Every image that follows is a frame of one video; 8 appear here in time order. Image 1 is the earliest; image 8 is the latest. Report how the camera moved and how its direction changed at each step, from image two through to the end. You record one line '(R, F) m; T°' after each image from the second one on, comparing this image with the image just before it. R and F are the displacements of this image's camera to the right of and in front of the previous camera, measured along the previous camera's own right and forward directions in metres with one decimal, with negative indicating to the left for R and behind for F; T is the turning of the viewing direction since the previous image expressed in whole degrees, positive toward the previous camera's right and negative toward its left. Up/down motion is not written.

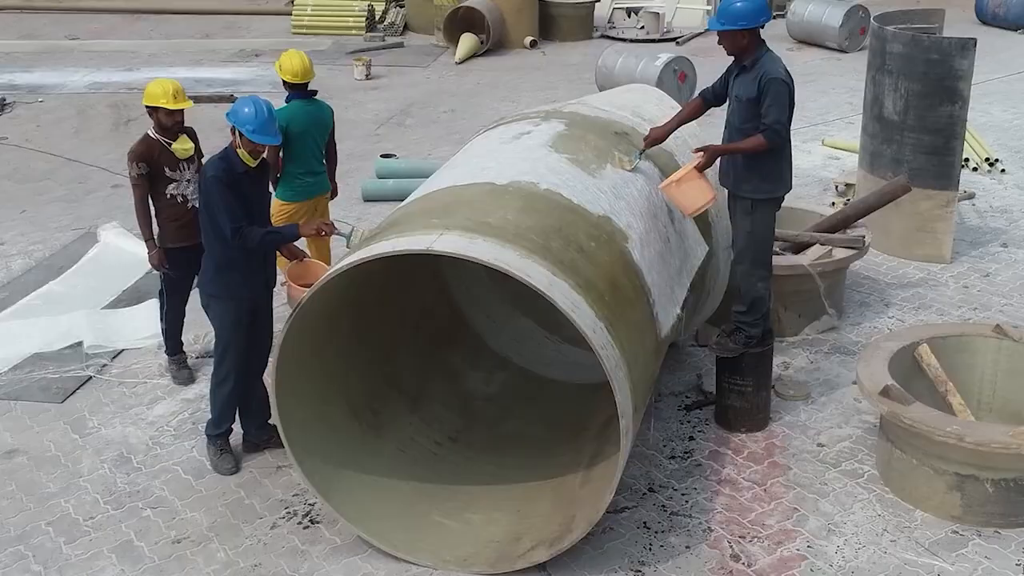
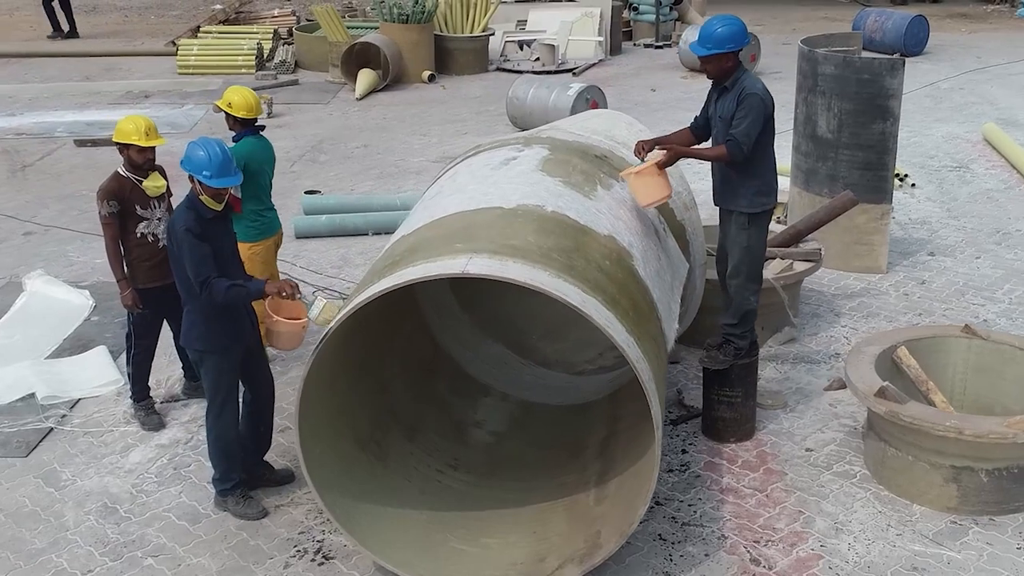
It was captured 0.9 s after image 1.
(-0.5, 0.0) m; +7°
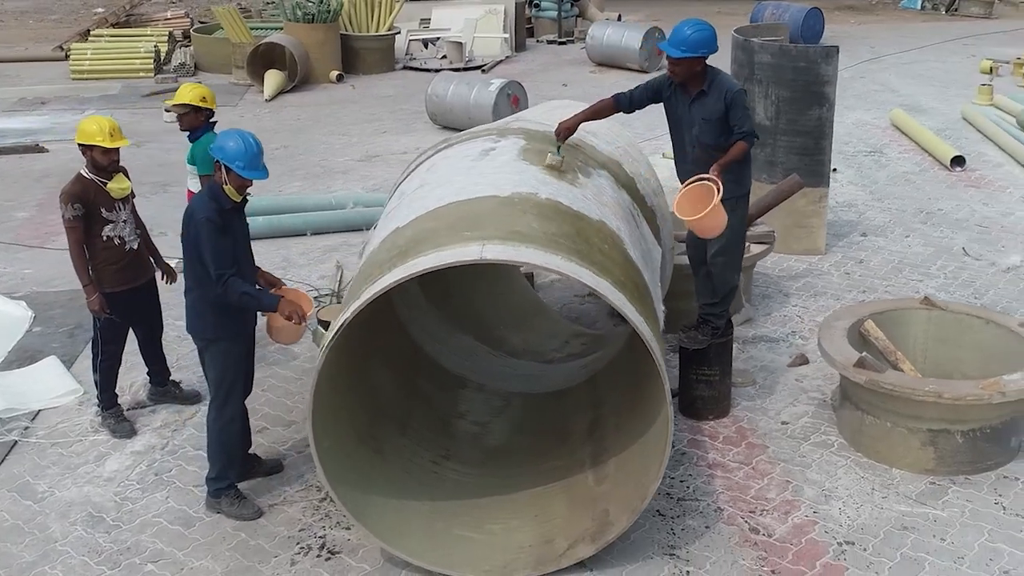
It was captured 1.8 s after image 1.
(-0.4, 0.0) m; +6°
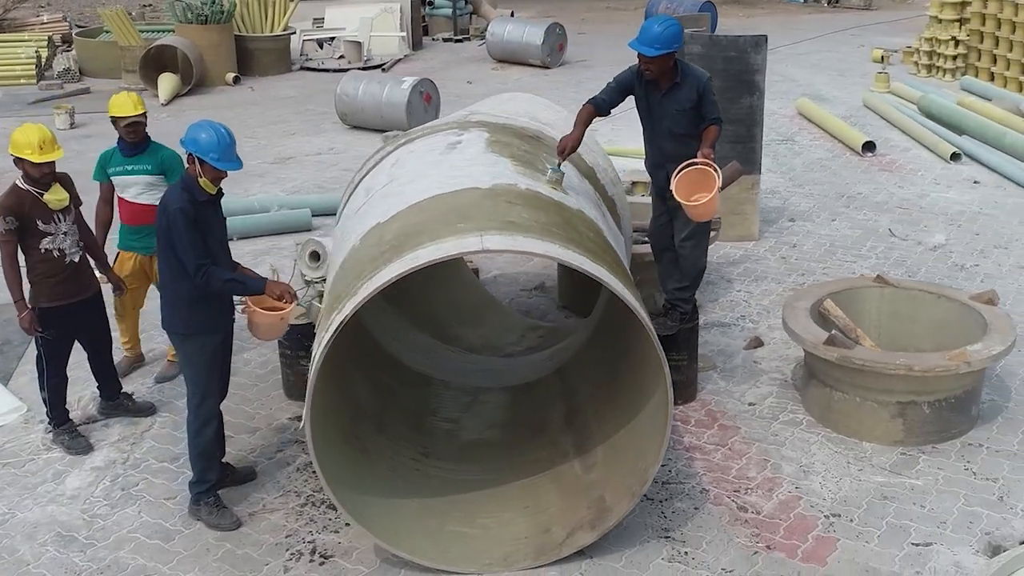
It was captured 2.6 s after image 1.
(-0.4, 0.0) m; +6°
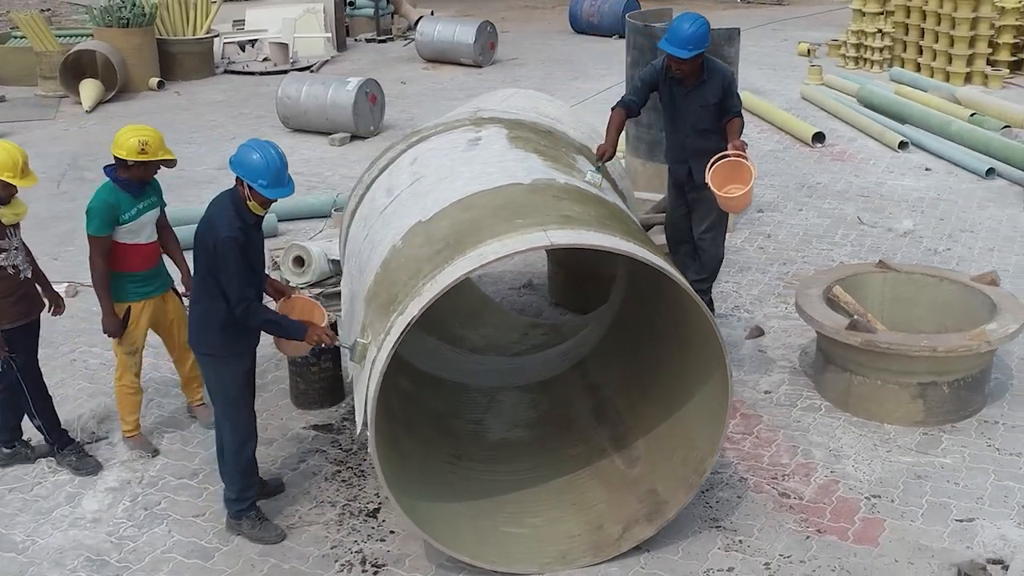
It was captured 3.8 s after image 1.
(-0.5, +0.1) m; +6°
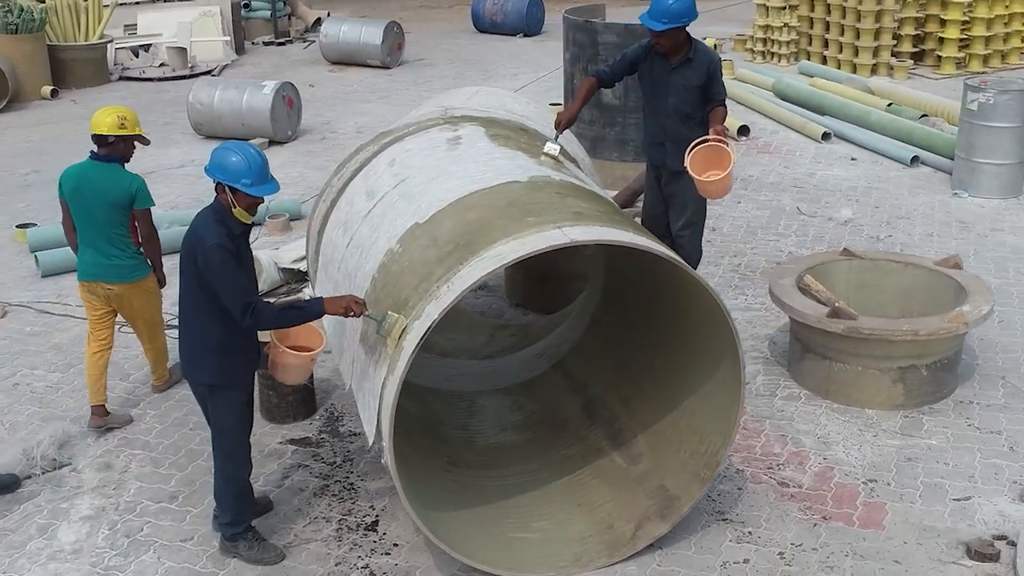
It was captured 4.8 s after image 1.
(-0.4, +0.1) m; +6°
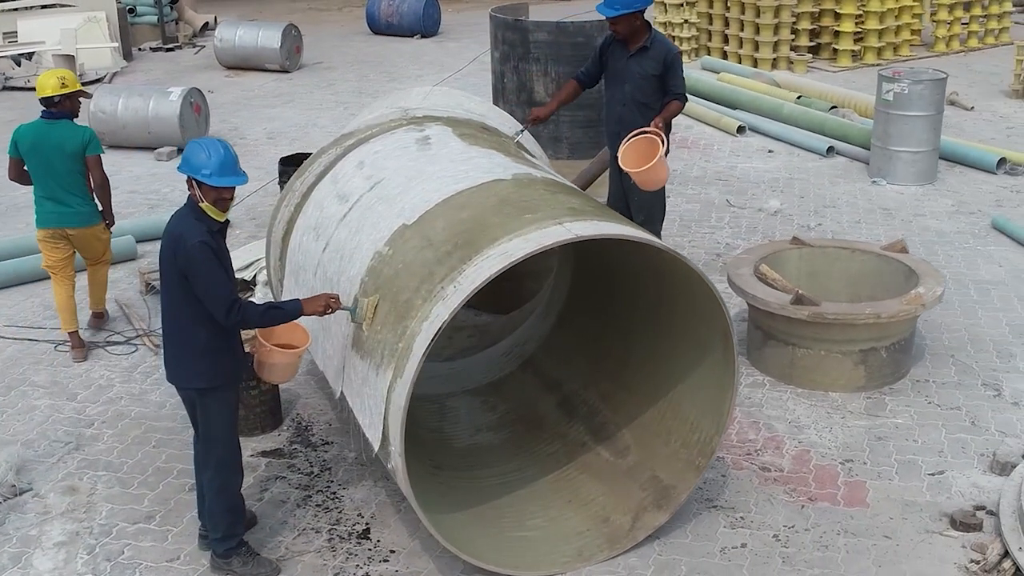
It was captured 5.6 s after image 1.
(-0.4, 0.0) m; +6°
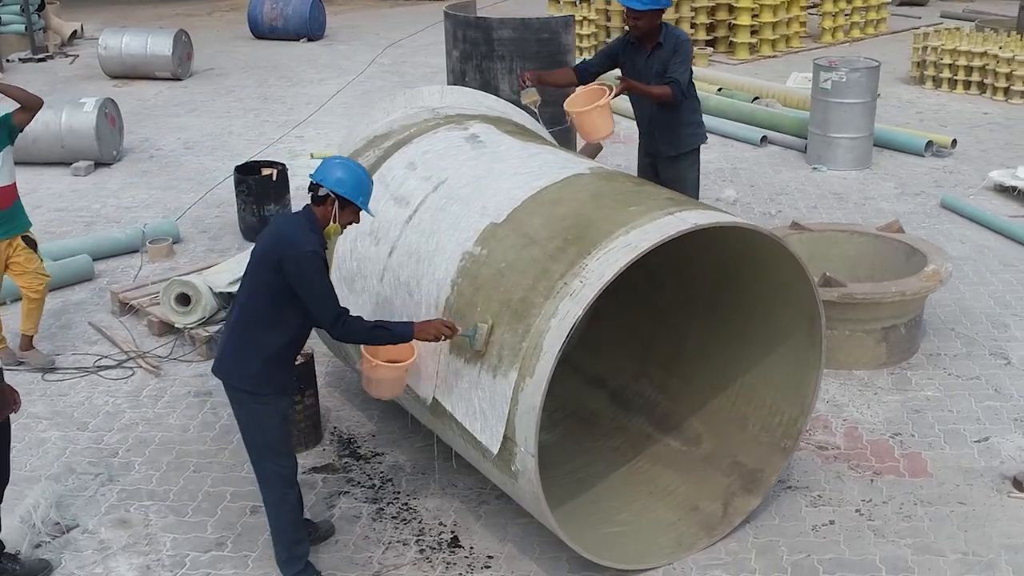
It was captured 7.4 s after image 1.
(-0.9, +0.1) m; +9°
